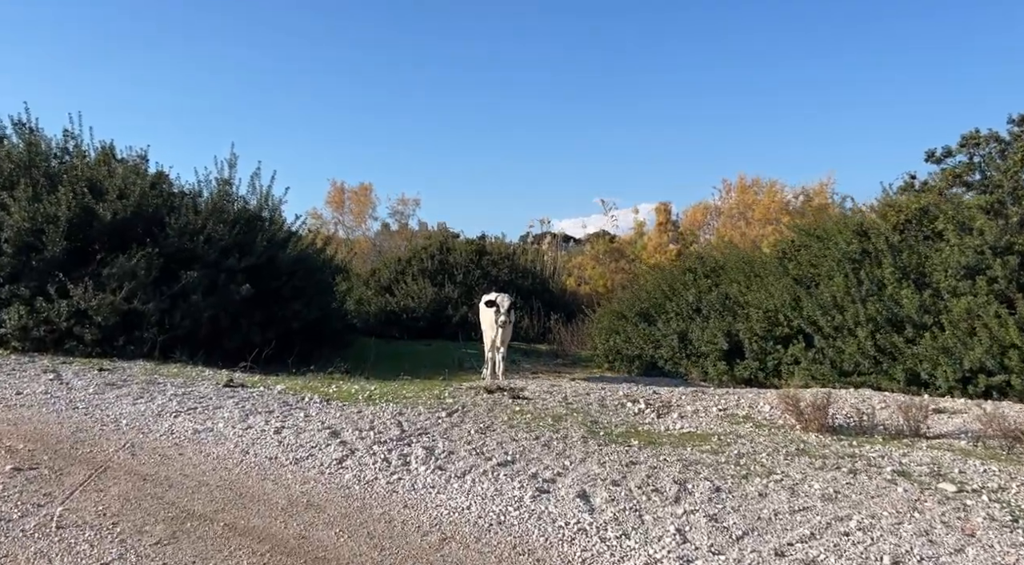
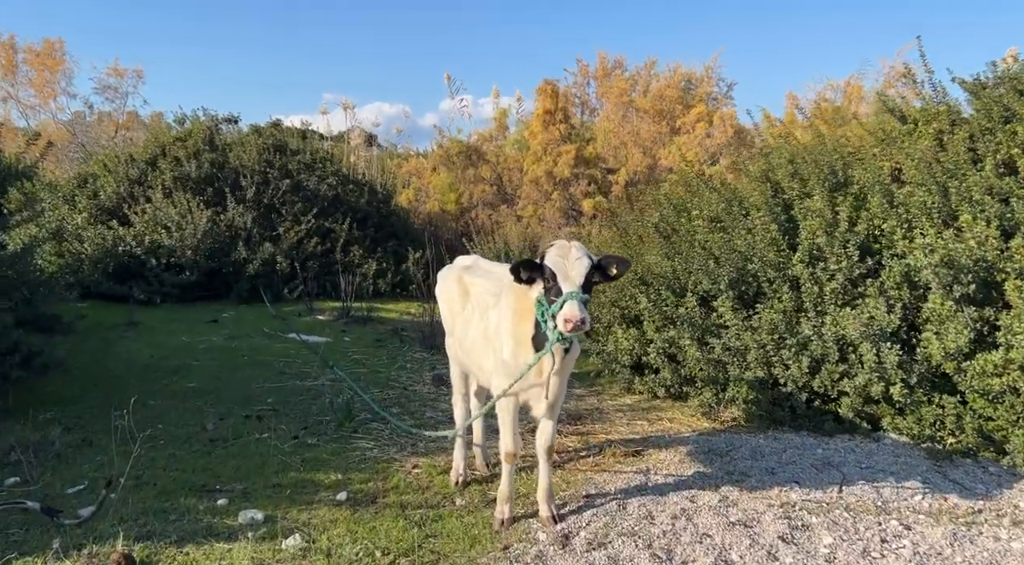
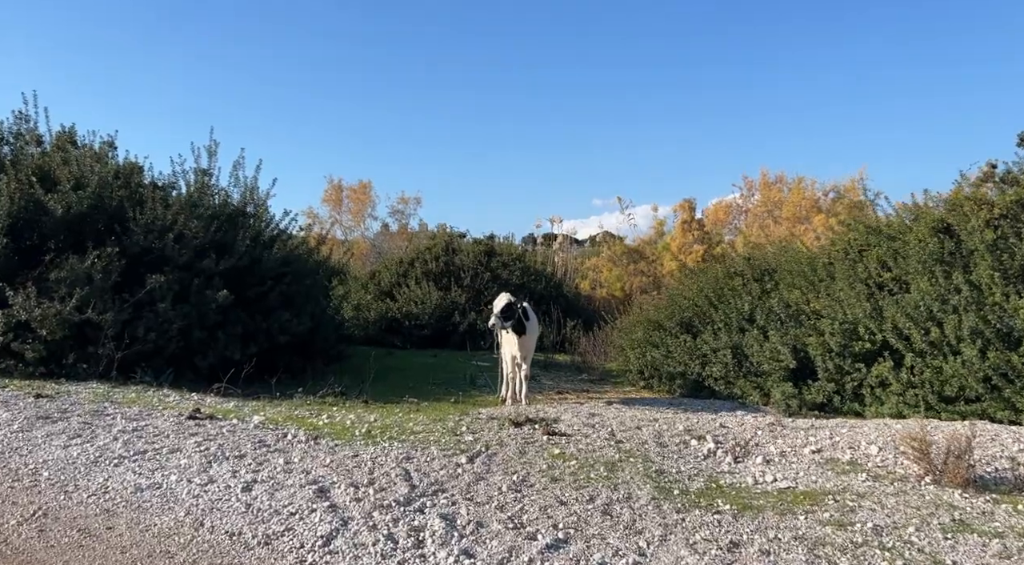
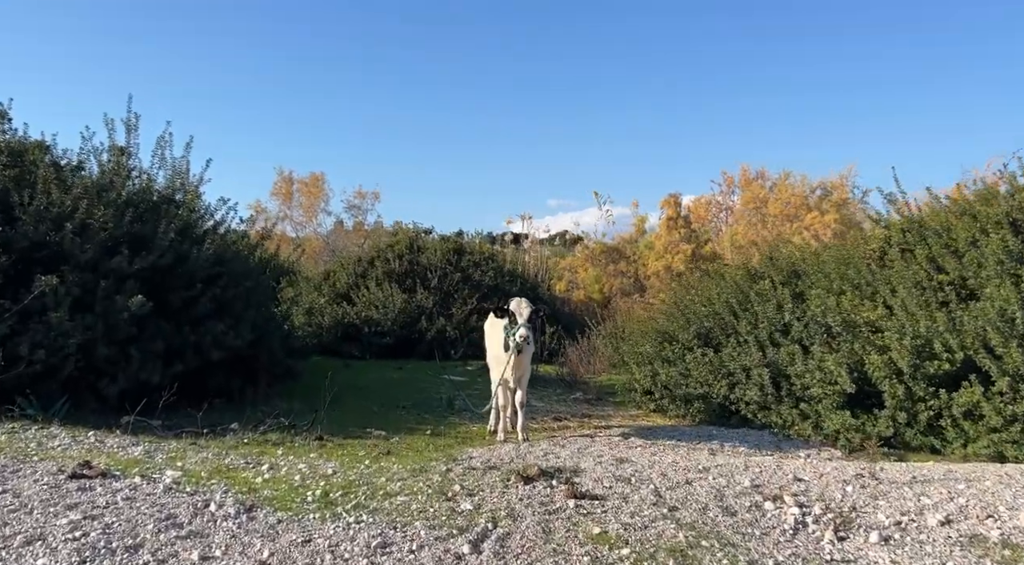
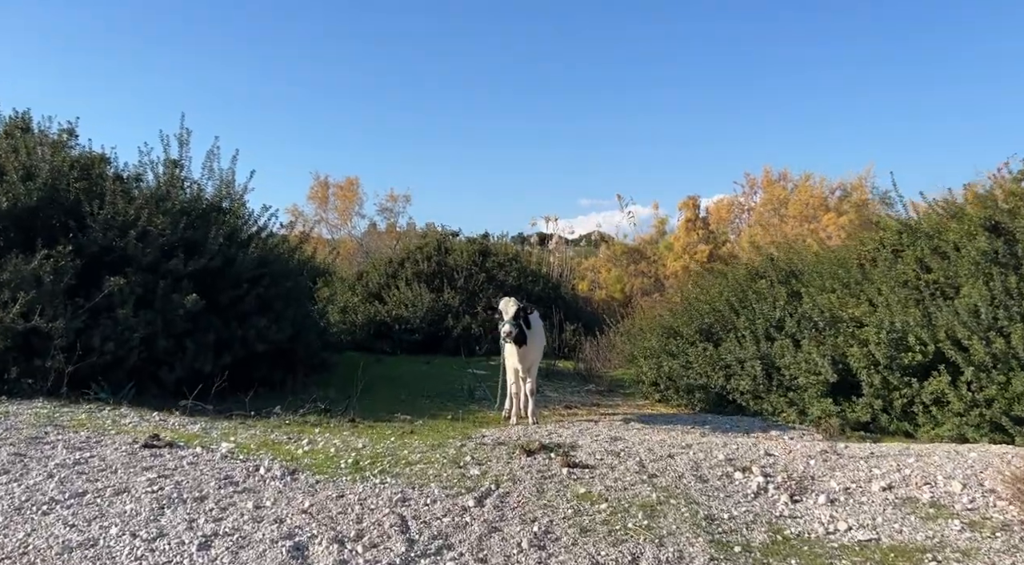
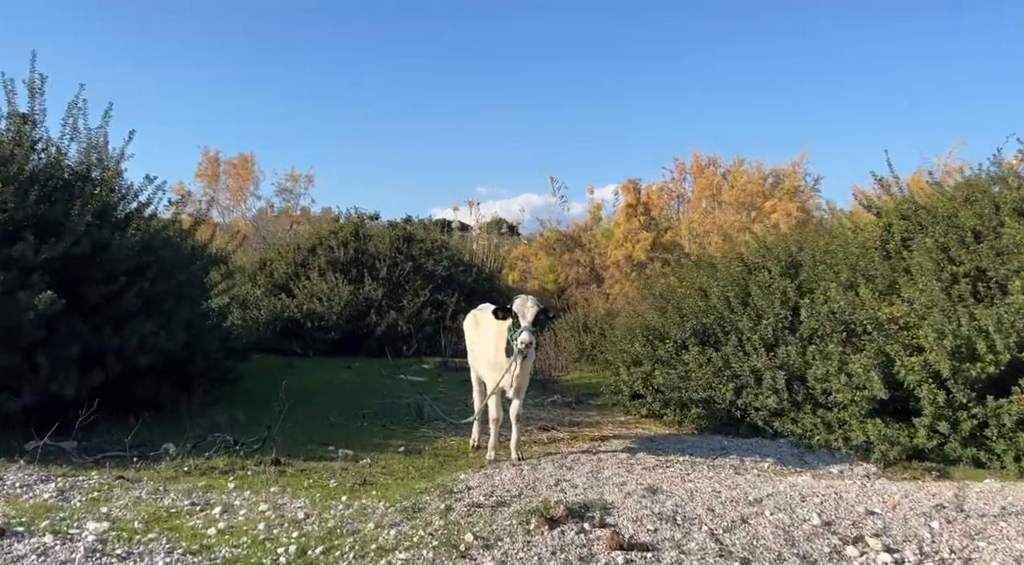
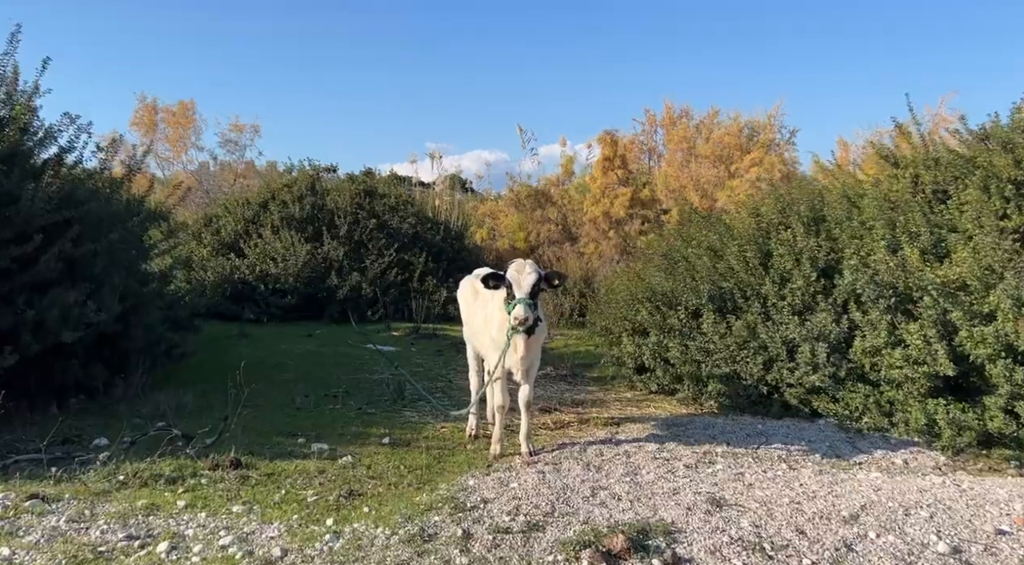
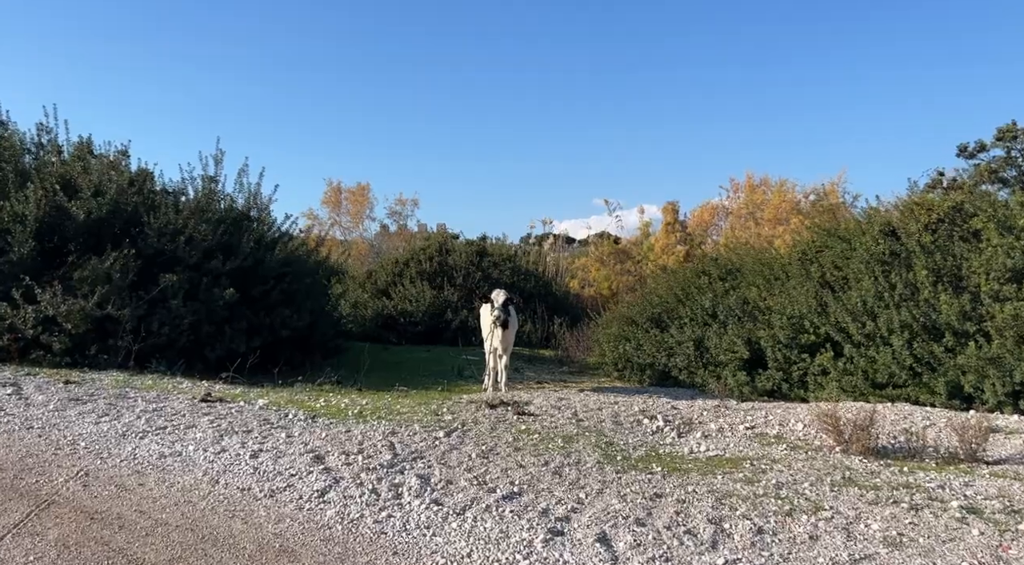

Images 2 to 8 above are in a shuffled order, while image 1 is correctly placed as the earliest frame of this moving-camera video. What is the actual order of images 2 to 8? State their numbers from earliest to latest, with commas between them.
8, 3, 5, 4, 6, 7, 2
